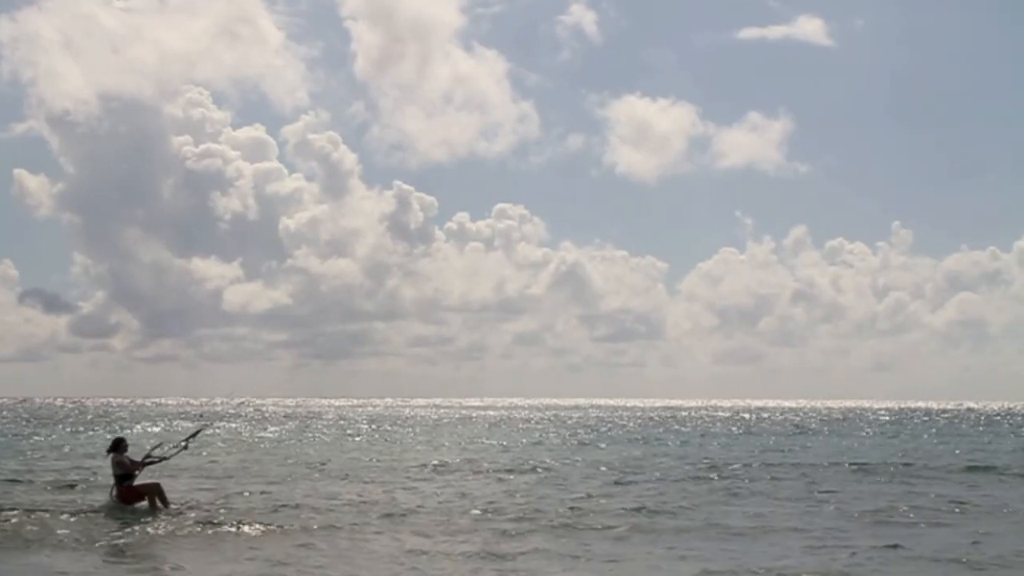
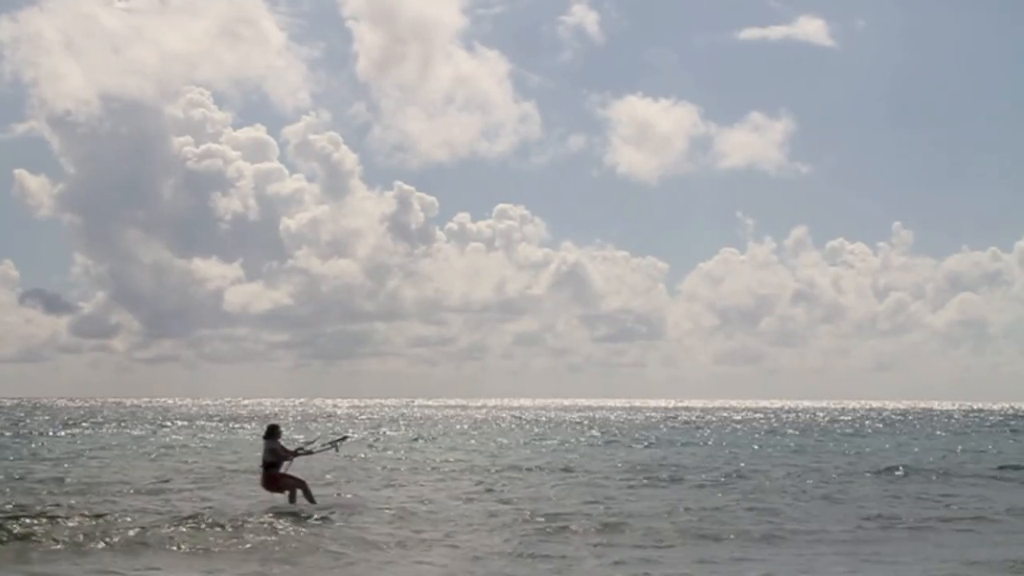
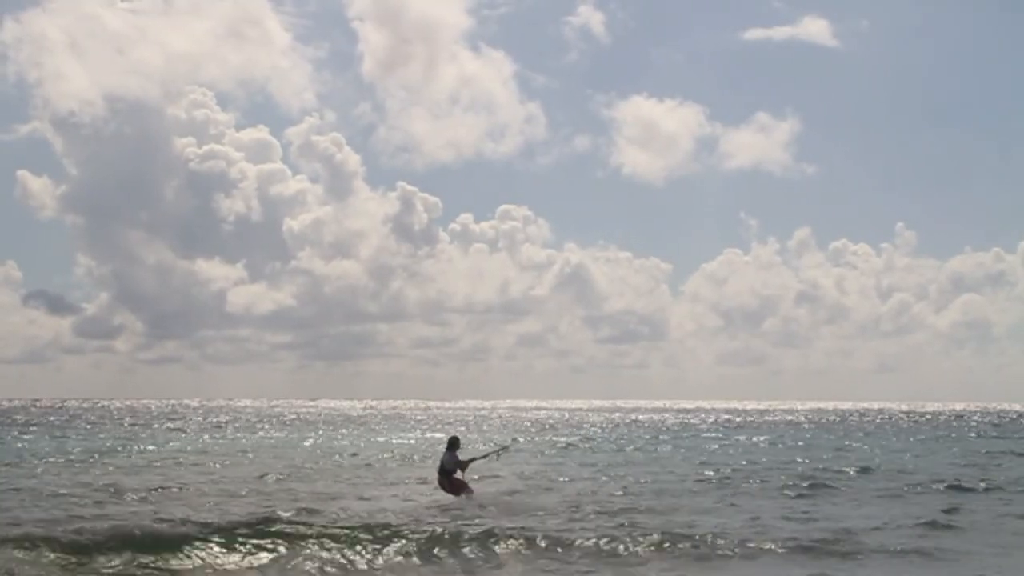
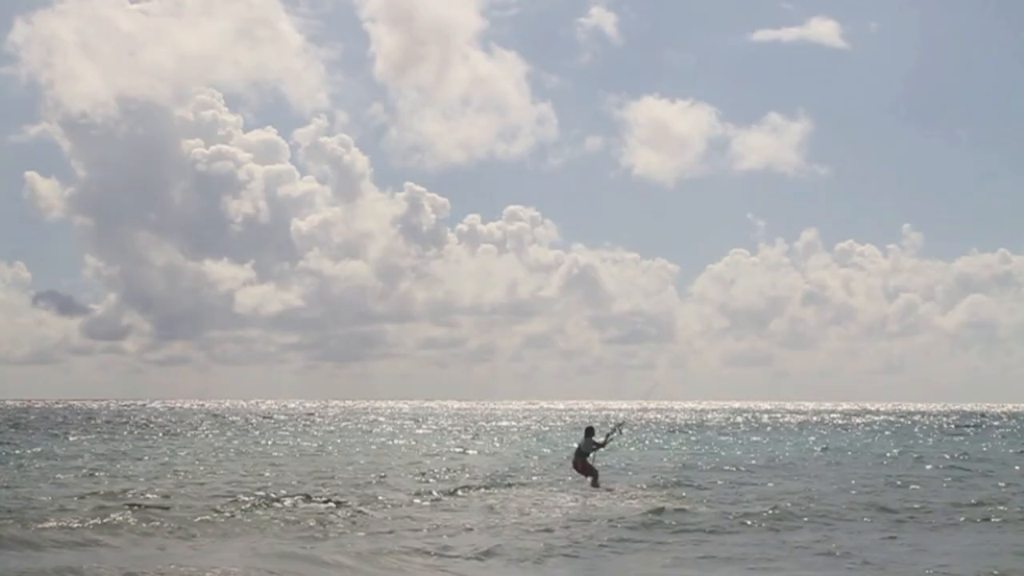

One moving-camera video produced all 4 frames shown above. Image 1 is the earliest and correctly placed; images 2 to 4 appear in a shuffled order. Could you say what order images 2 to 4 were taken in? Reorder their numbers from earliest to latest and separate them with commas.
2, 3, 4
